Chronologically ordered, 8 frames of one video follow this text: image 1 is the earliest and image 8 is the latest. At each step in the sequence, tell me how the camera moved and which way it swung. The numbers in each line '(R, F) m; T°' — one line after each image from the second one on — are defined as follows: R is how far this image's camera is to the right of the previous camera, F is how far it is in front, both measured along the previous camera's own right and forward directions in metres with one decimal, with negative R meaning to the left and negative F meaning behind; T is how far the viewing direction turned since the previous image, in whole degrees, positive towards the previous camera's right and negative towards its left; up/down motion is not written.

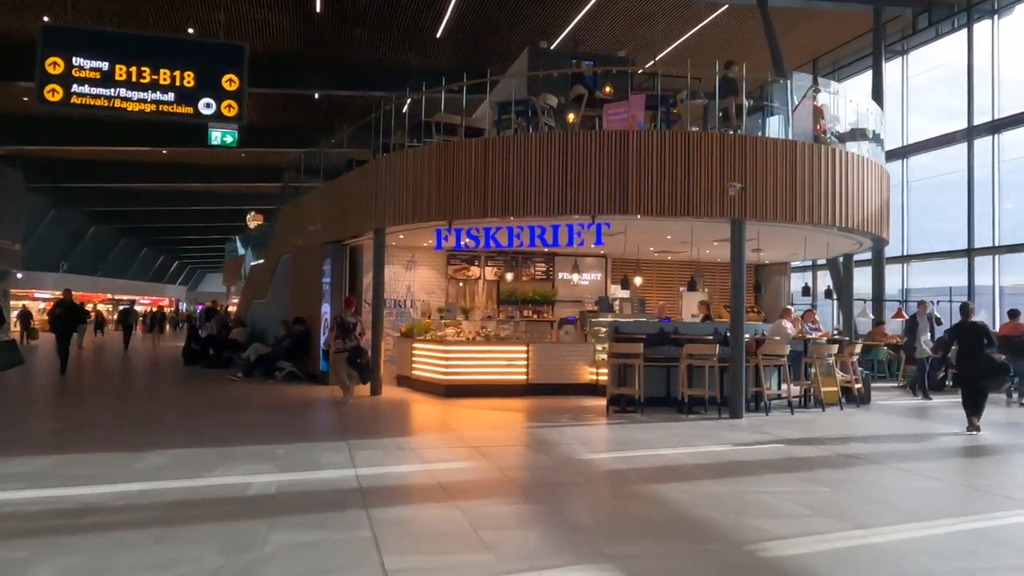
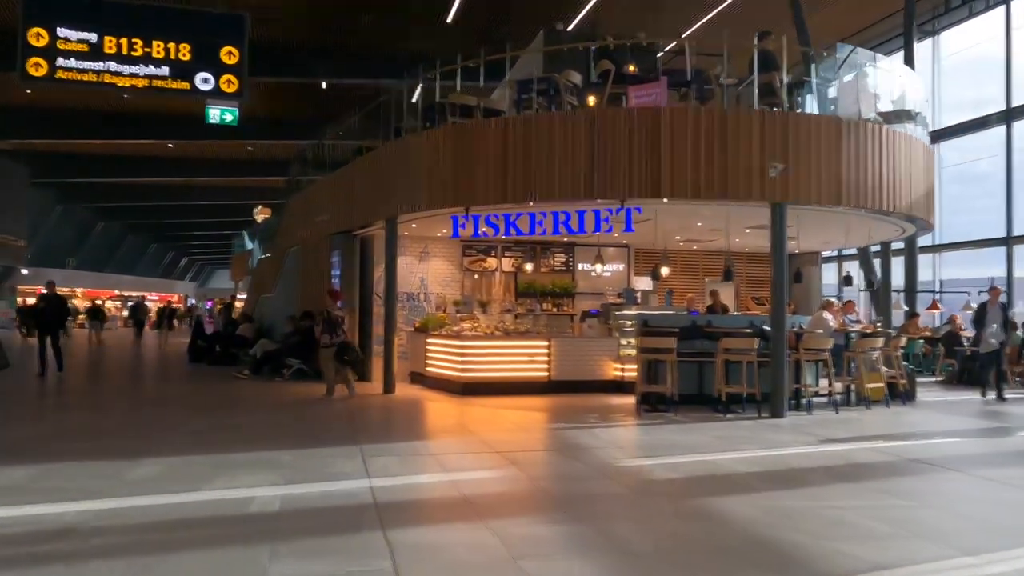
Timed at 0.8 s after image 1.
(-0.2, +0.7) m; -1°
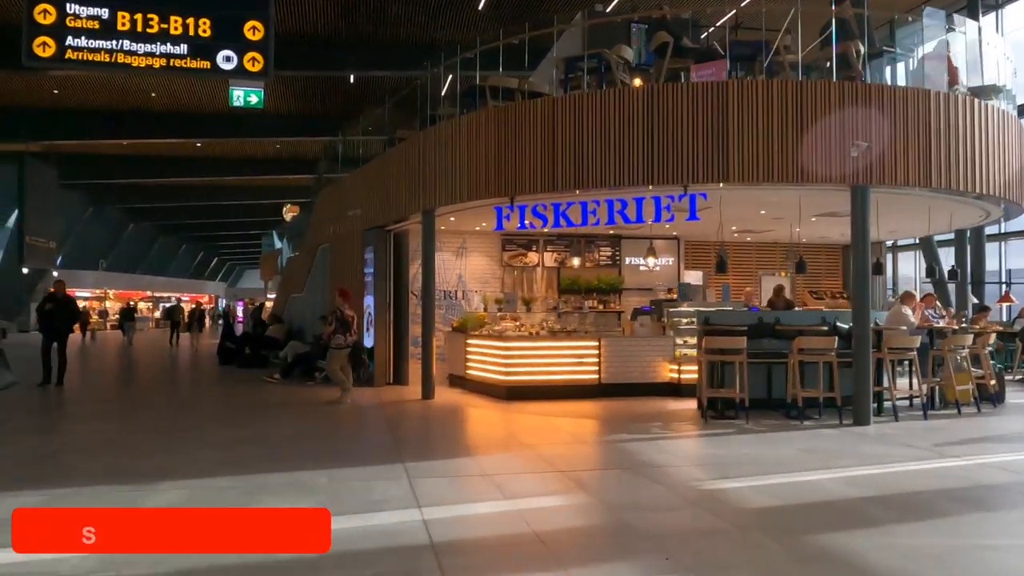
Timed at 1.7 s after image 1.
(-0.3, +0.8) m; -2°
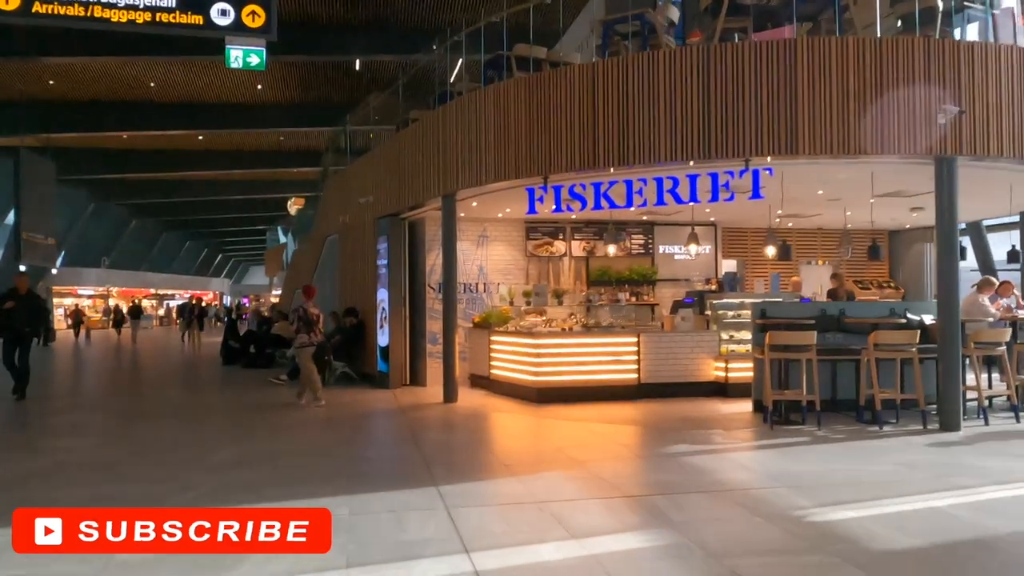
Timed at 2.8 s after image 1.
(-0.3, +1.0) m; 0°
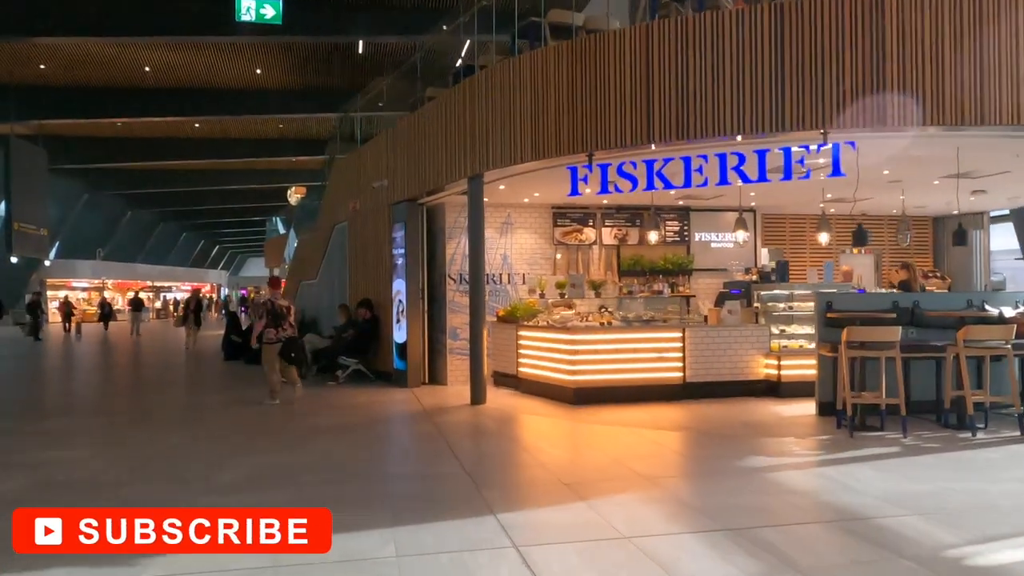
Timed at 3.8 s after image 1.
(-0.4, +0.9) m; 0°
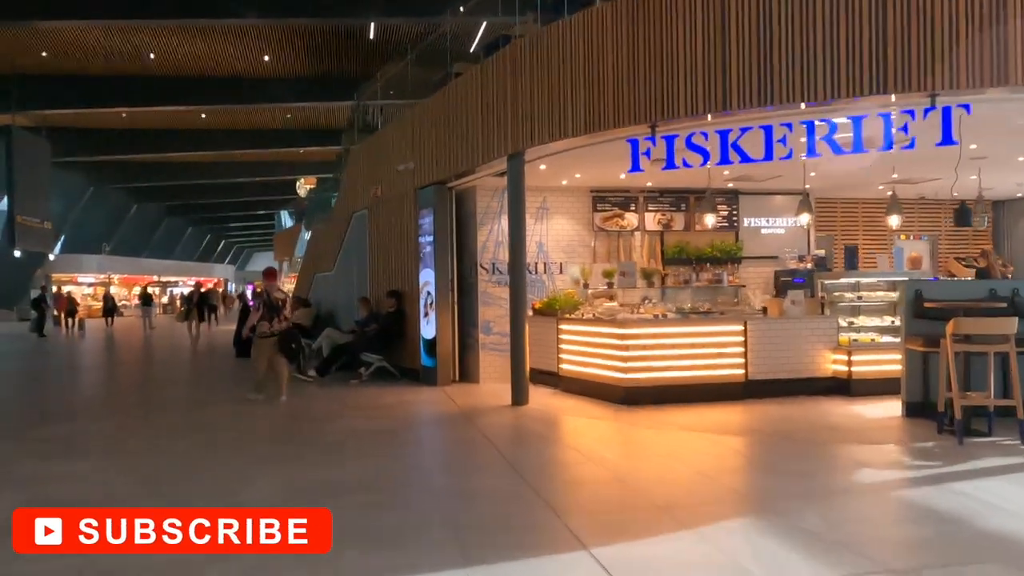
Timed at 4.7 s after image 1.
(-0.4, +0.8) m; 0°
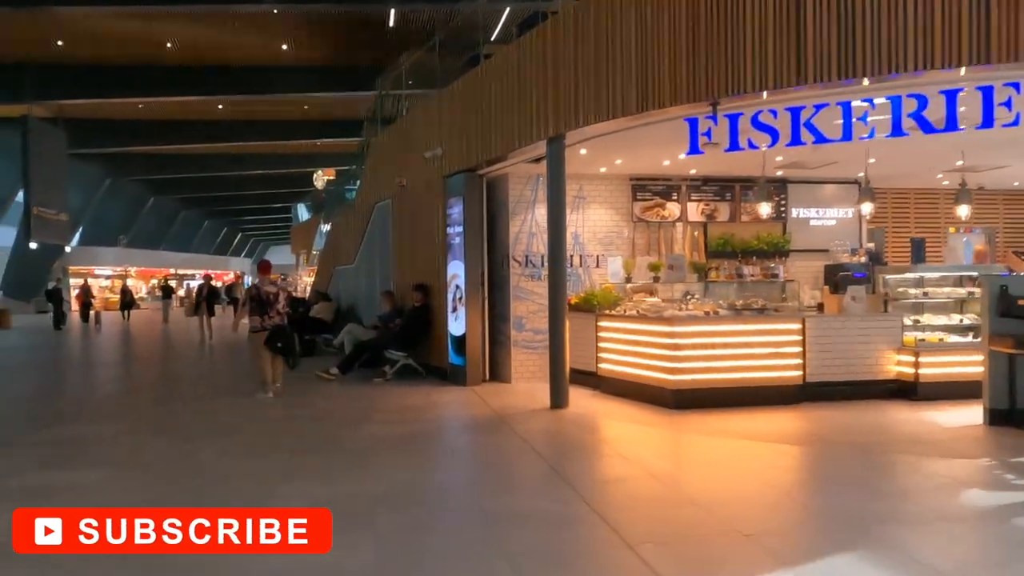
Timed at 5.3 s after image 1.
(-0.3, +0.6) m; -1°
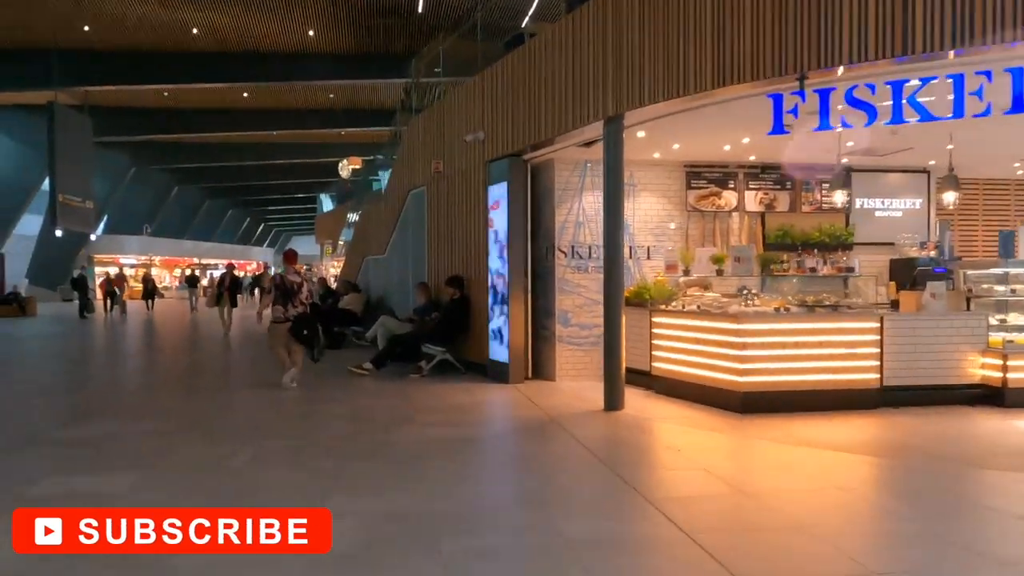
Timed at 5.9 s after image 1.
(-0.3, +0.5) m; -1°
